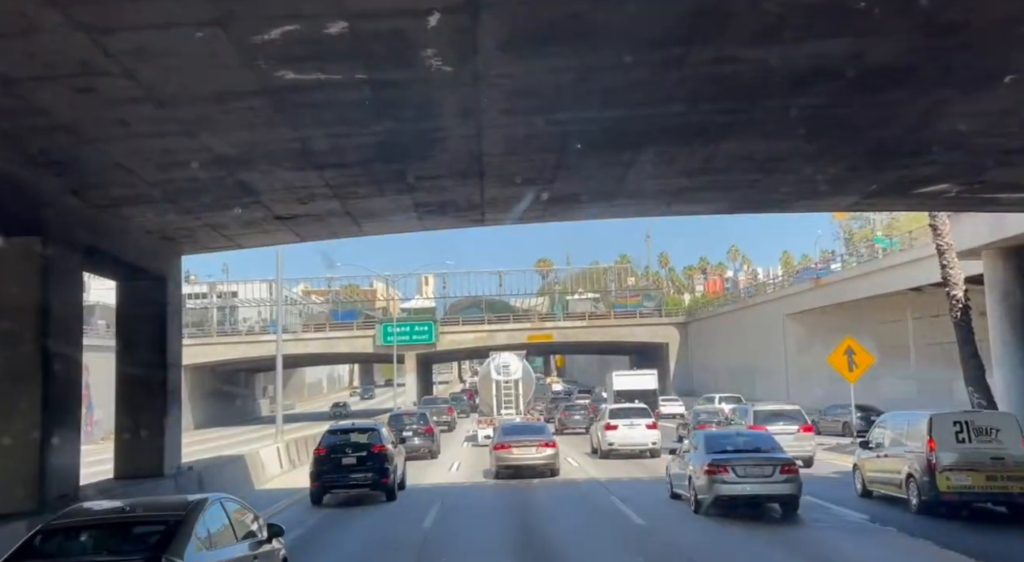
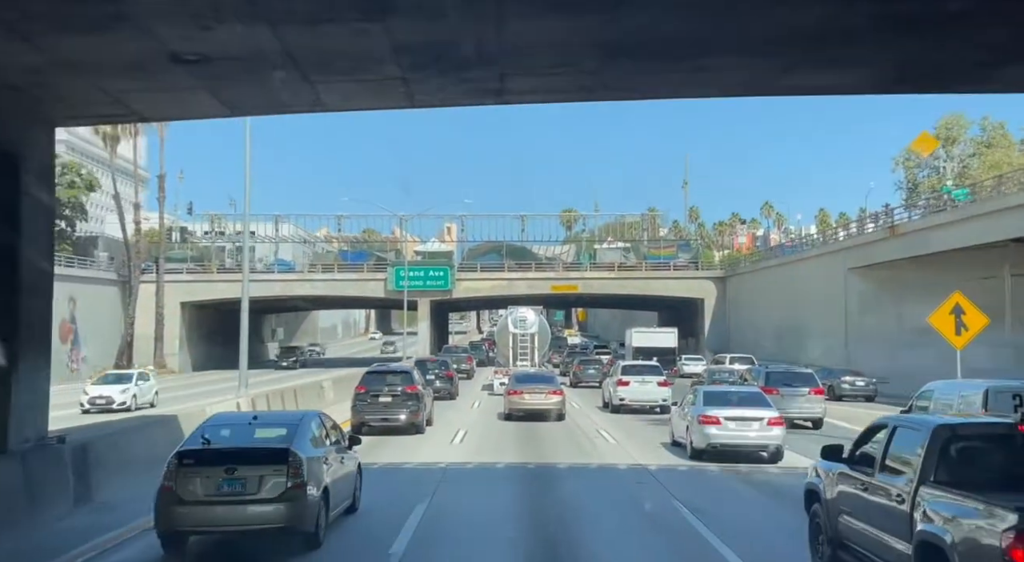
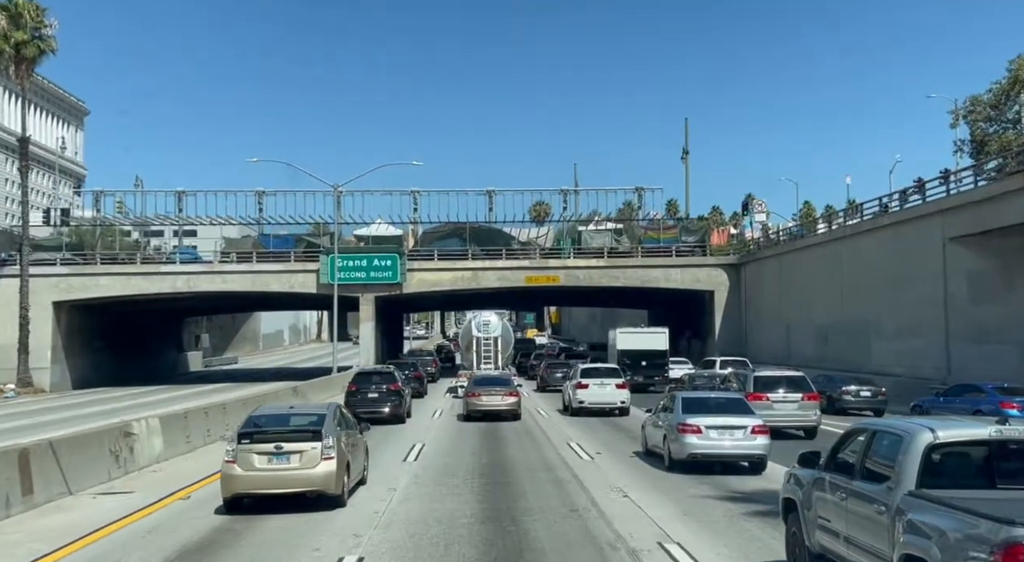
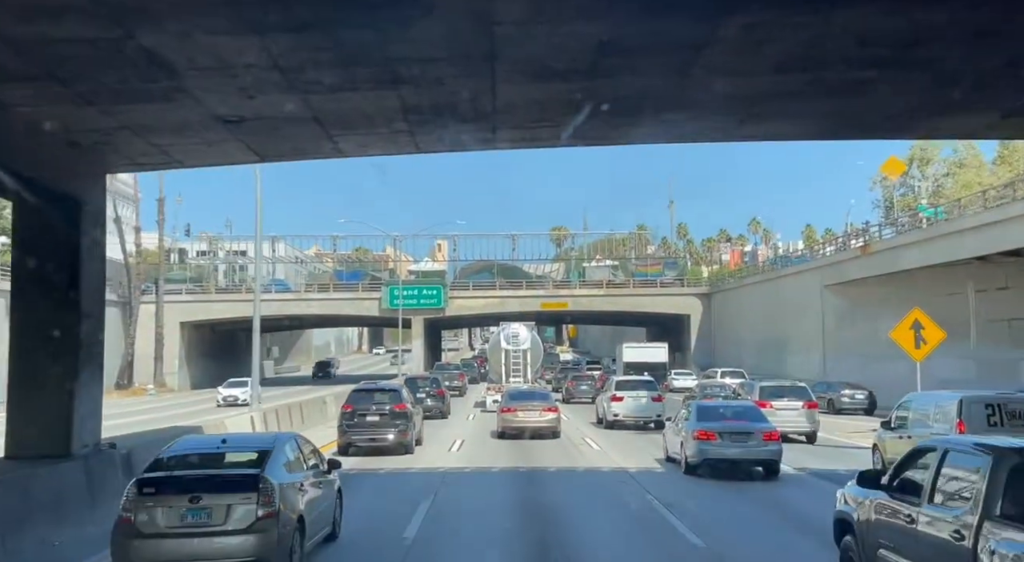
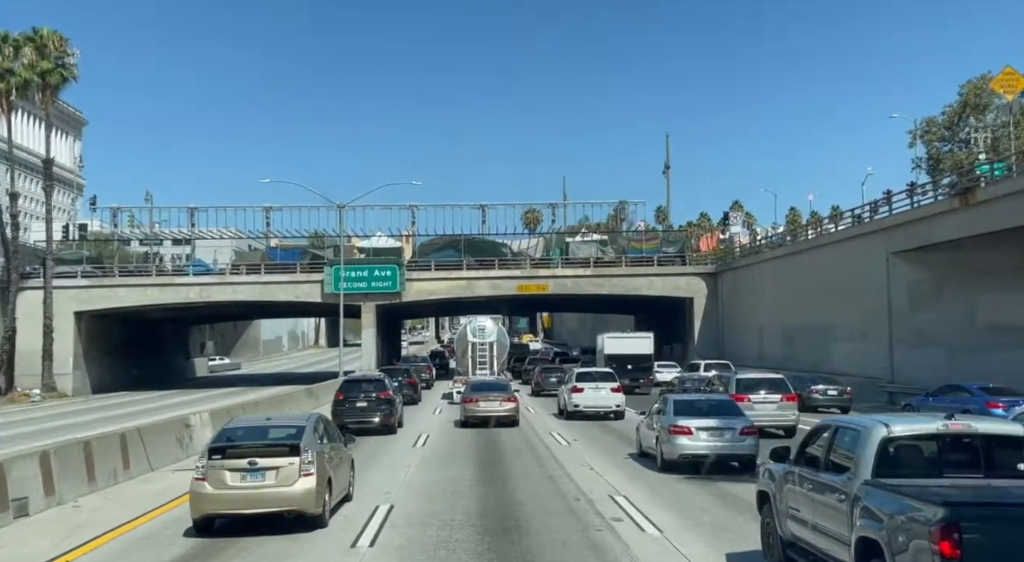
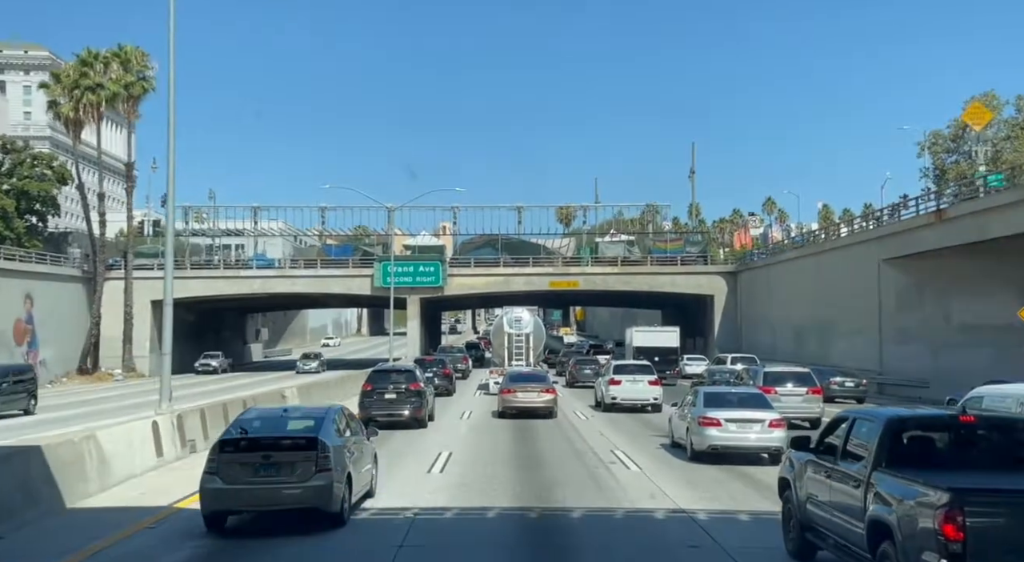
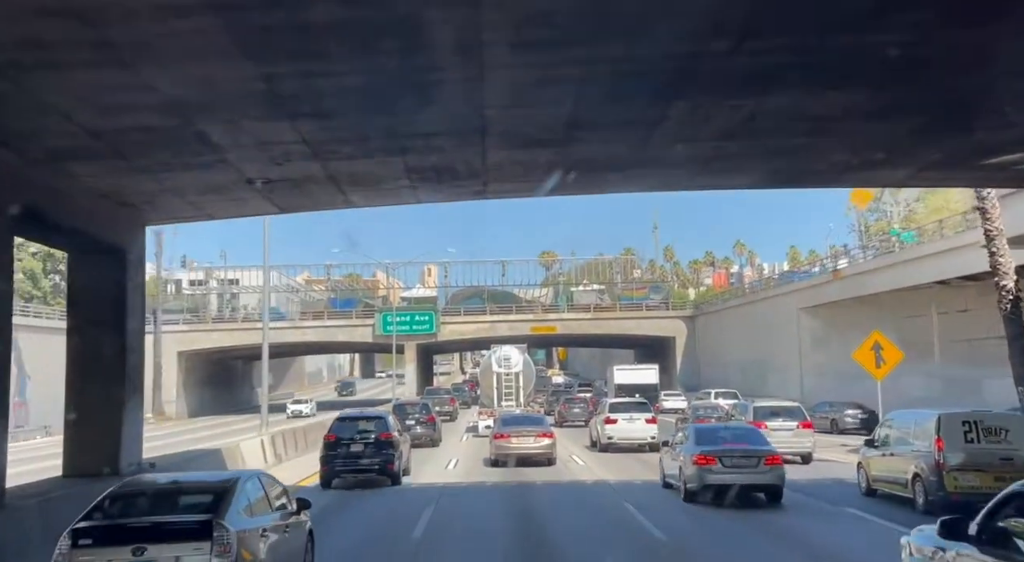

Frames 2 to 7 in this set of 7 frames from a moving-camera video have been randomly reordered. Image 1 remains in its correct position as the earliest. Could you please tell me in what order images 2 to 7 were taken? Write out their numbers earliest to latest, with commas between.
7, 4, 2, 6, 5, 3
